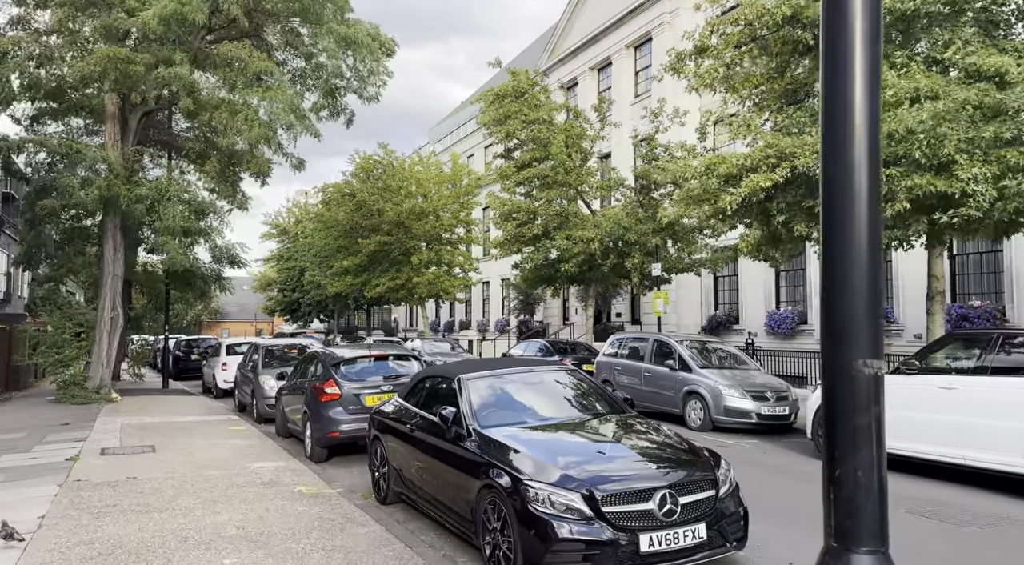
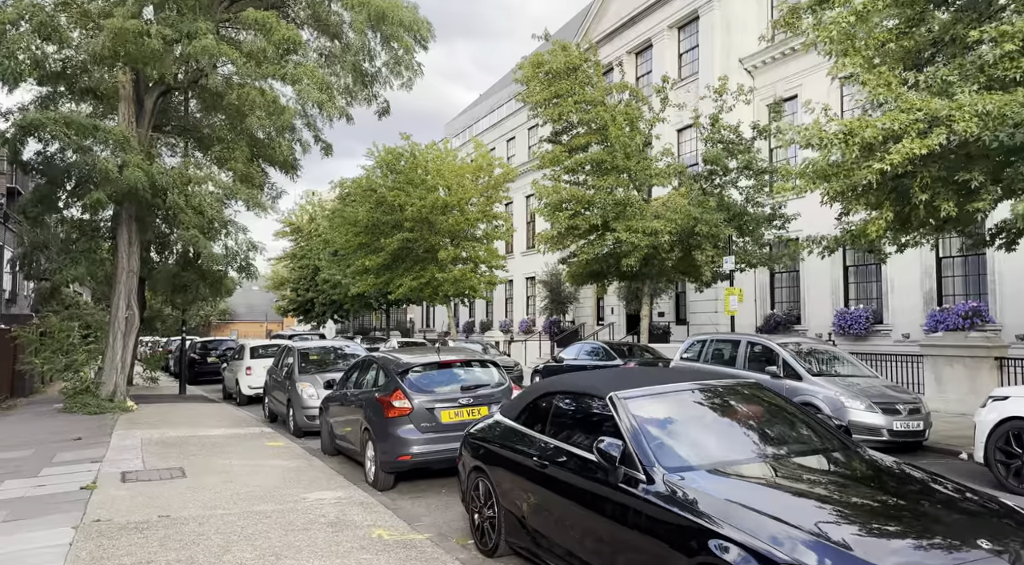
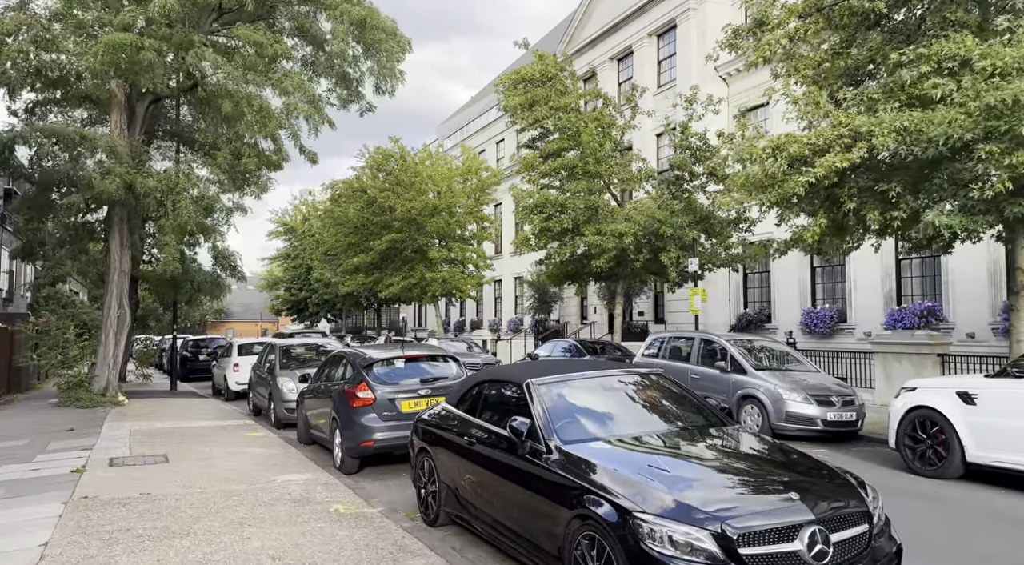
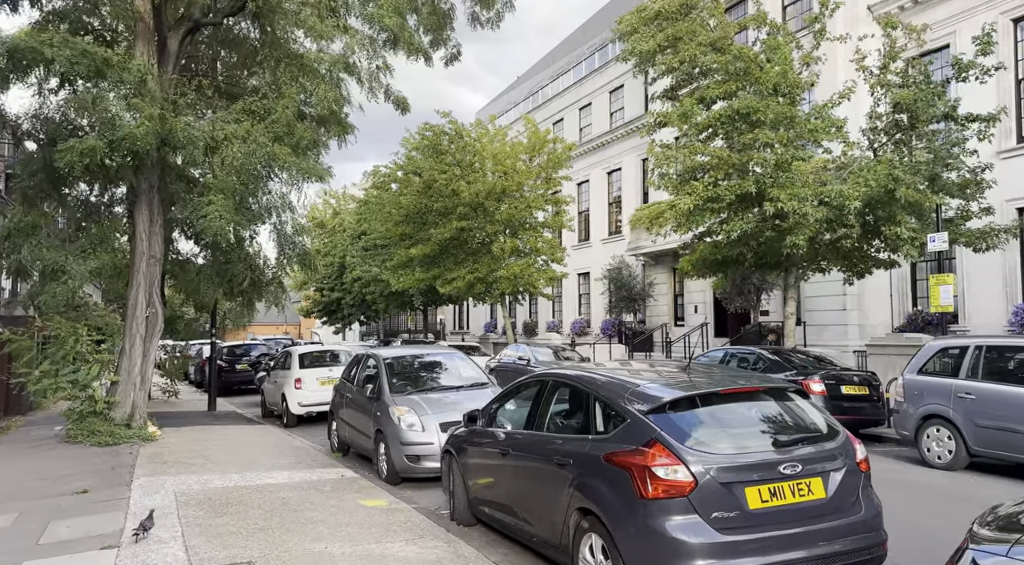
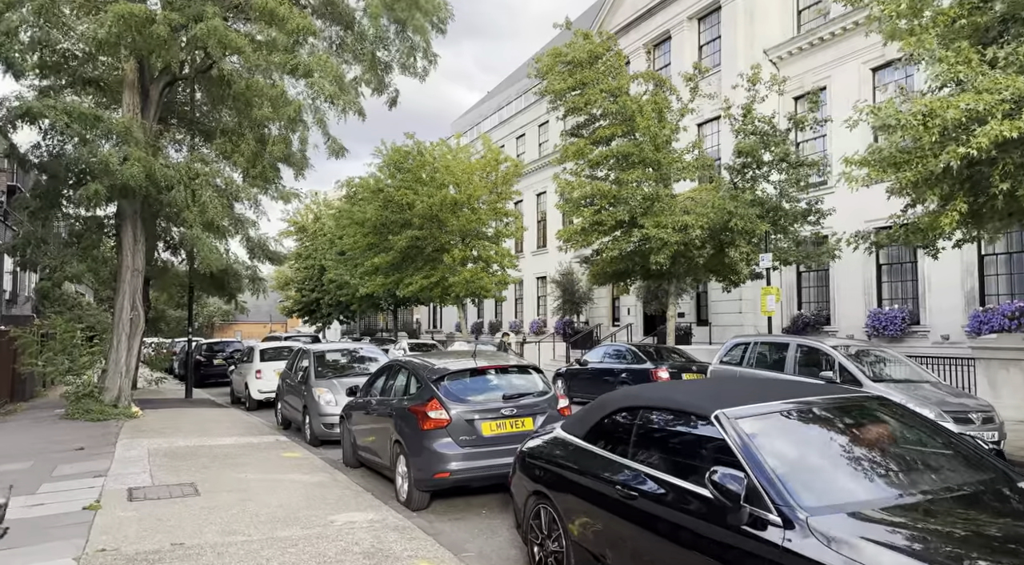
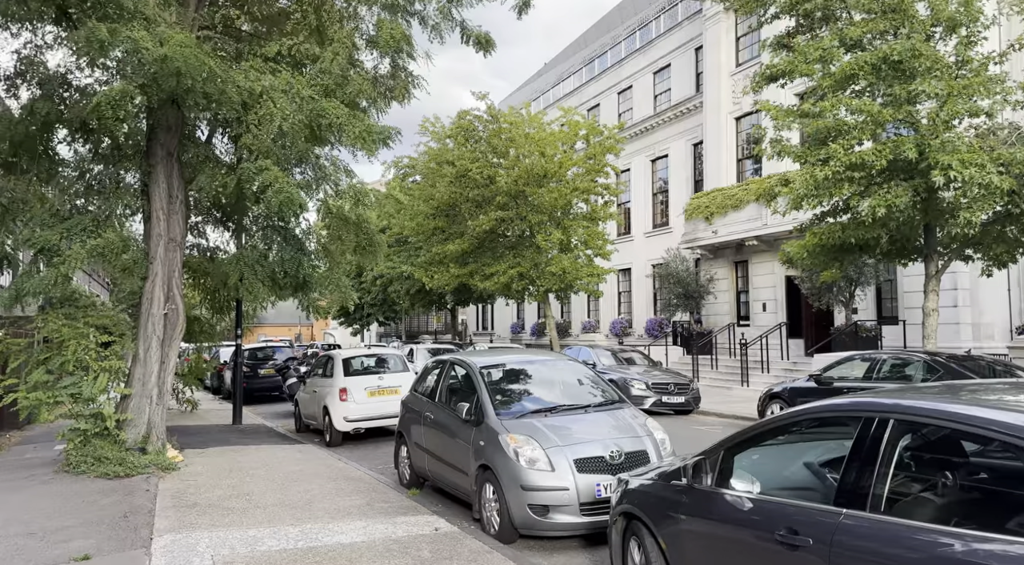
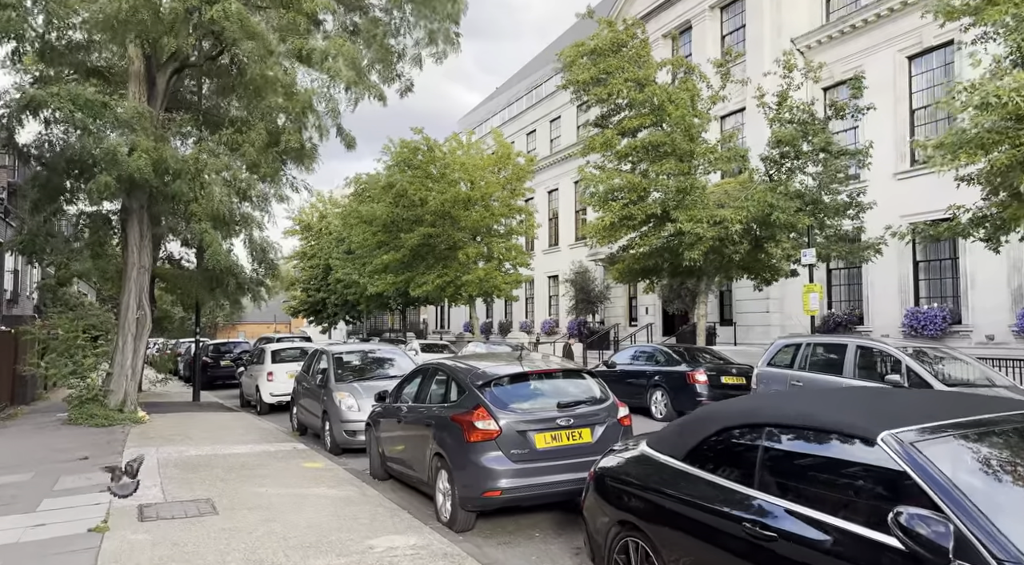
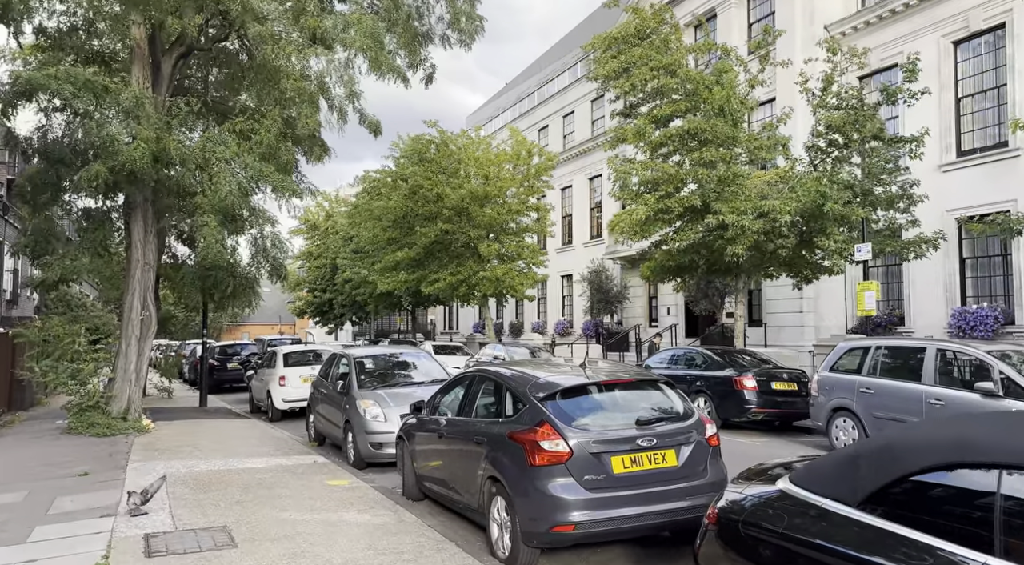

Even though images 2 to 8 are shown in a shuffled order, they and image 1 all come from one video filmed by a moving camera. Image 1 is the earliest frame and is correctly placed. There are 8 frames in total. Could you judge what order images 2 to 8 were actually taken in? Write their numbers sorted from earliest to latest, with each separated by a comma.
3, 2, 5, 7, 8, 4, 6
